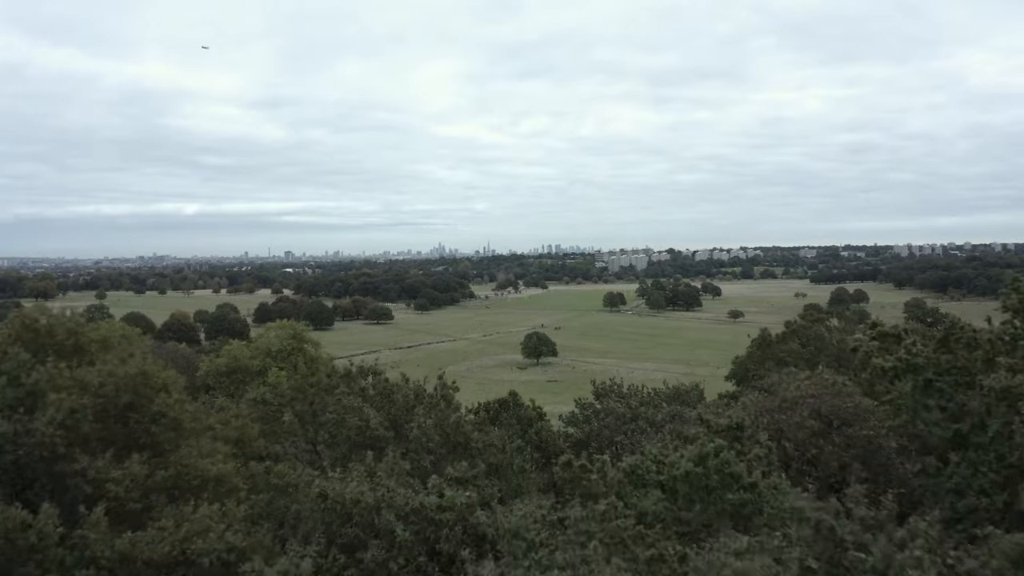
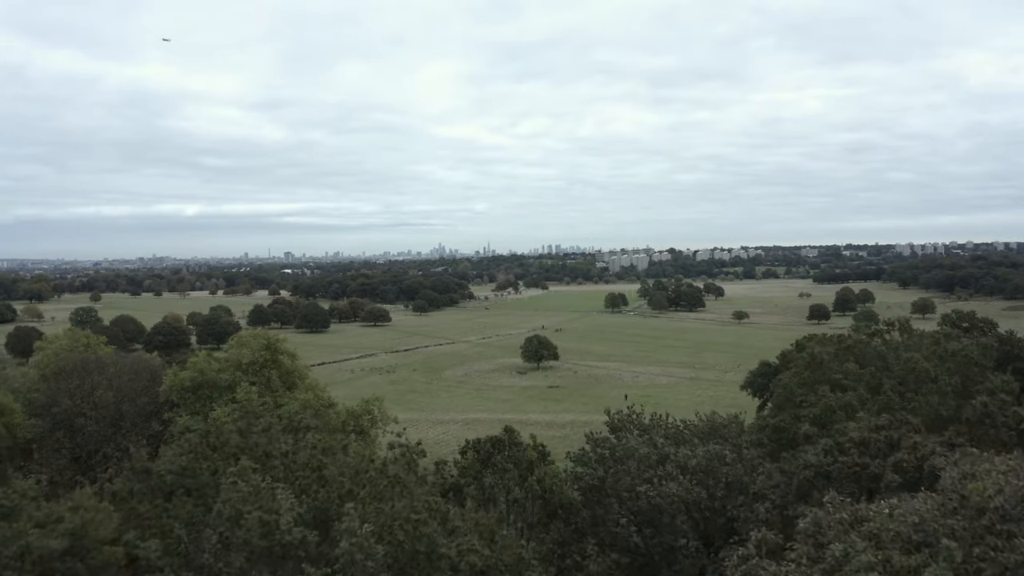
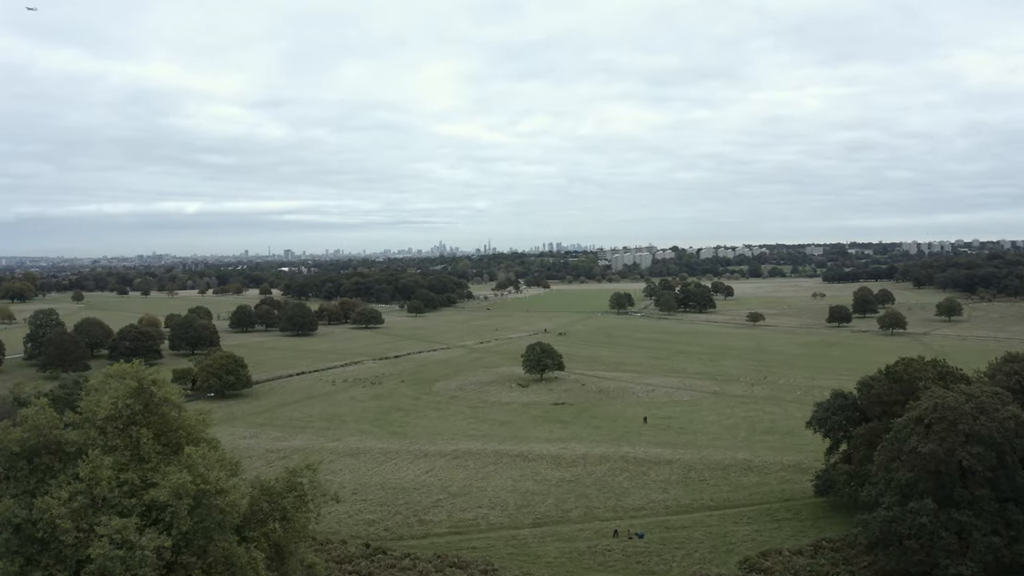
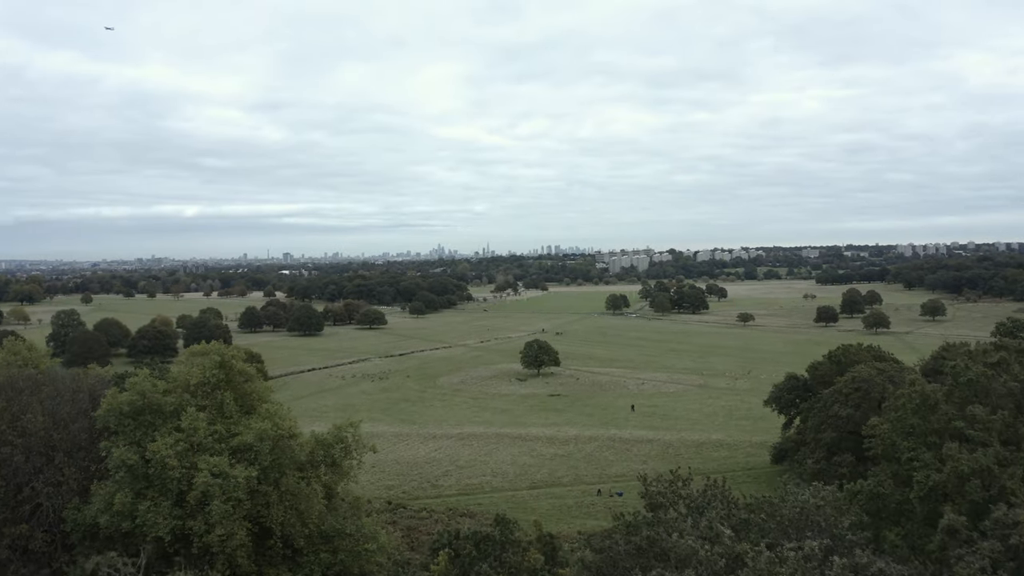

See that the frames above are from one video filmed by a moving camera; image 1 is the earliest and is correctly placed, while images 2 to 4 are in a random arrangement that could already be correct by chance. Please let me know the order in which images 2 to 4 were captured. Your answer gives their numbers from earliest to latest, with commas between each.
2, 4, 3
